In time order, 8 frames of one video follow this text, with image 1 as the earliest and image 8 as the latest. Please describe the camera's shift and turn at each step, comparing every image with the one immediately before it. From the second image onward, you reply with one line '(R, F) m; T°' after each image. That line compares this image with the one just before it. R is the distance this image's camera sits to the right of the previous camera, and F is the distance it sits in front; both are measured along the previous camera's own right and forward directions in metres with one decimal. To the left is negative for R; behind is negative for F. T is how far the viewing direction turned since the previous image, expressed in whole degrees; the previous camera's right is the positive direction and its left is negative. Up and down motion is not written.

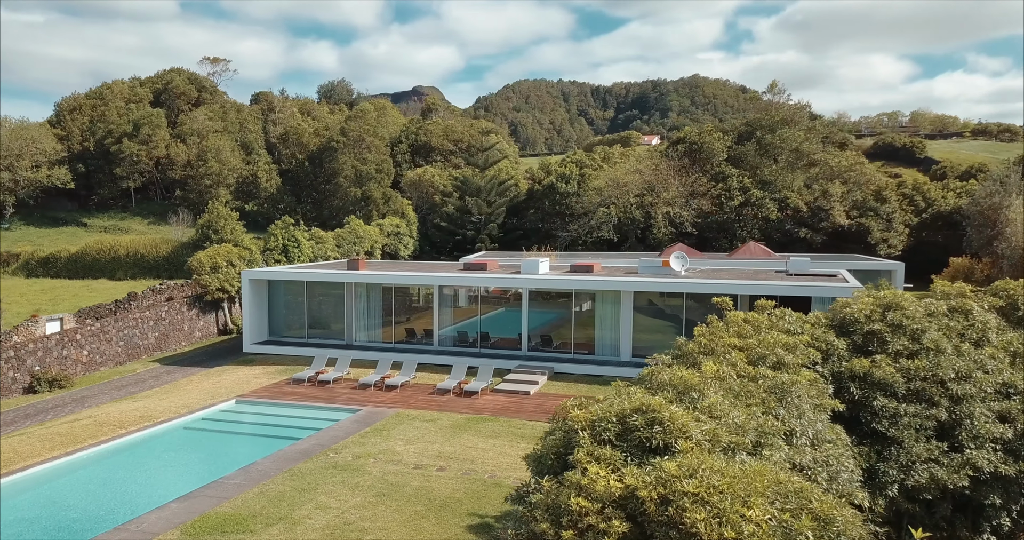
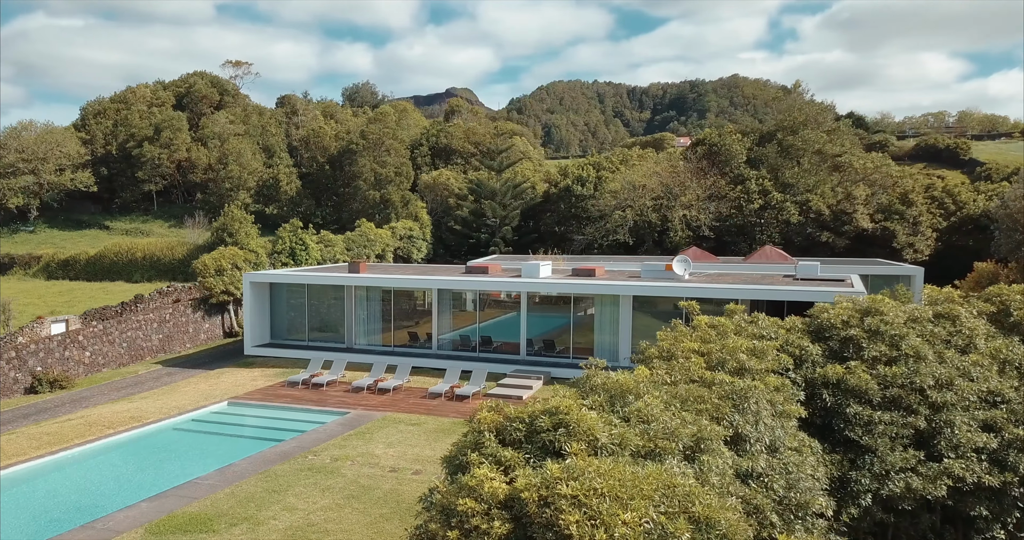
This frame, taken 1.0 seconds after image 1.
(+0.6, 0.0) m; -2°
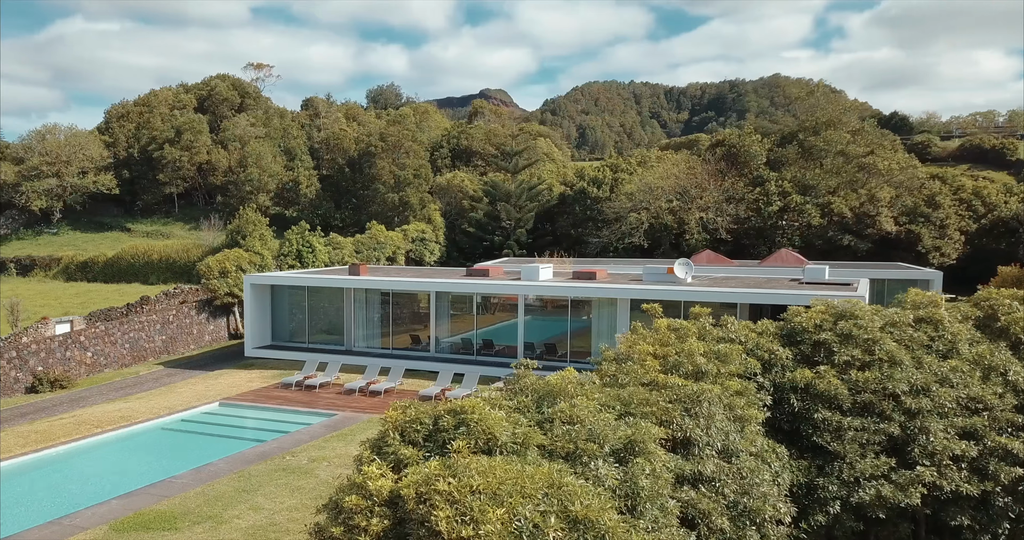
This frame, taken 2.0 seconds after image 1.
(+0.6, 0.0) m; -2°
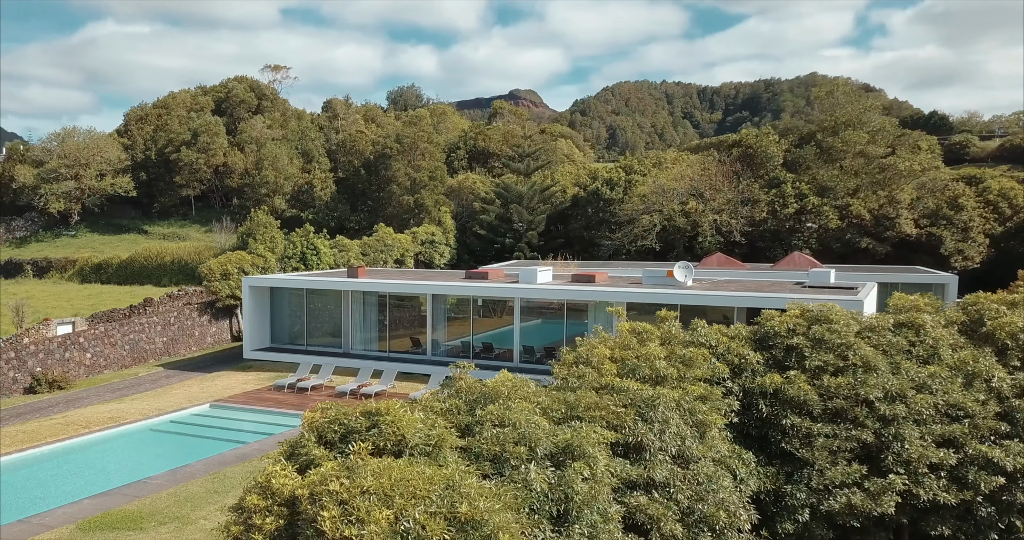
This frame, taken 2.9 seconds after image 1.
(+0.6, 0.0) m; -1°
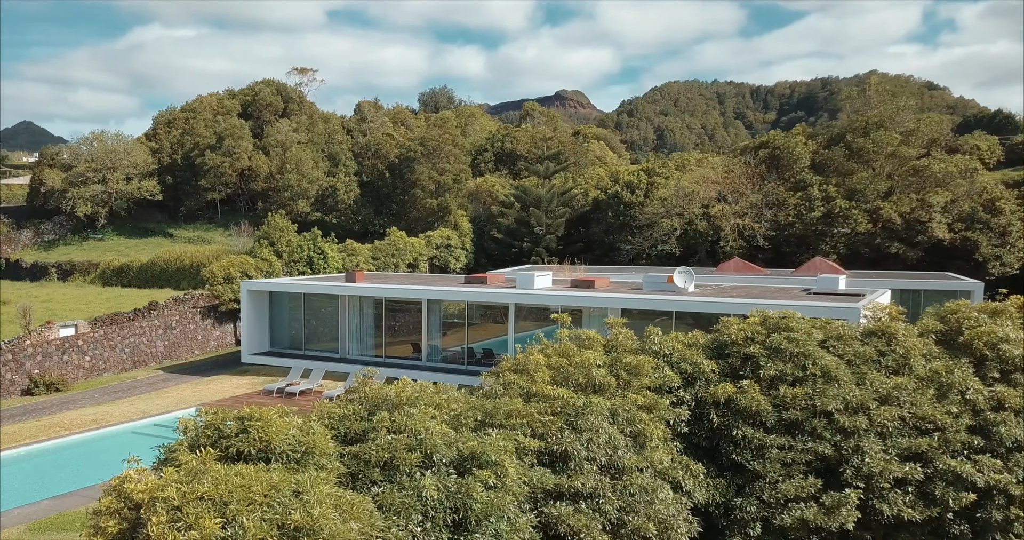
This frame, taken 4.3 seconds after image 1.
(+0.9, +0.1) m; -2°
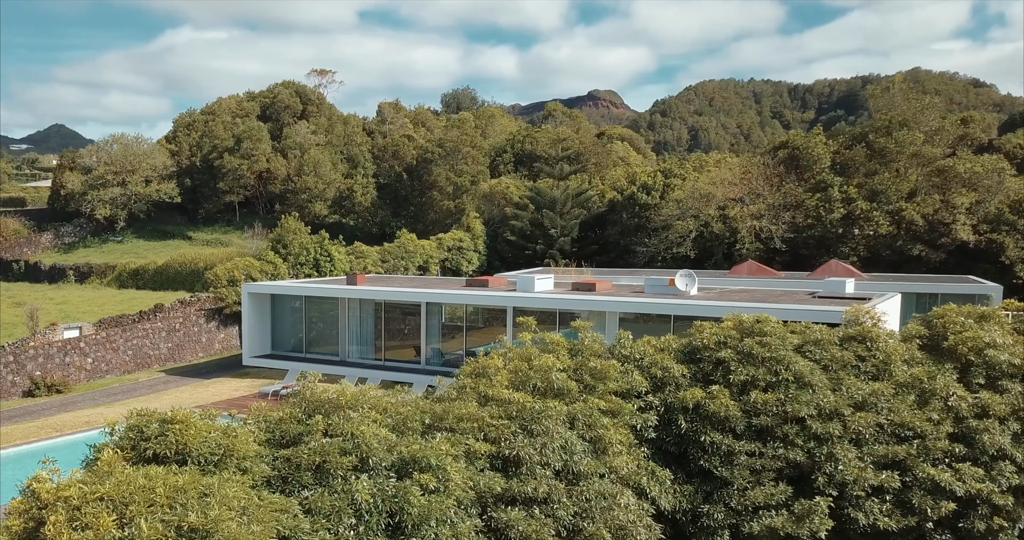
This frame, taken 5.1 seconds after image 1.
(+0.6, 0.0) m; -2°
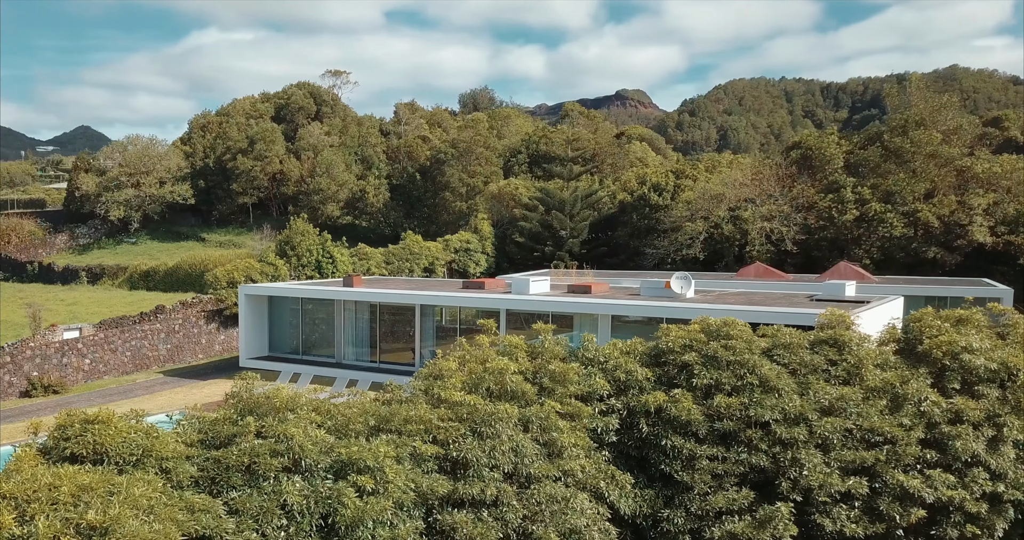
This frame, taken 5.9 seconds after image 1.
(+0.6, 0.0) m; -1°
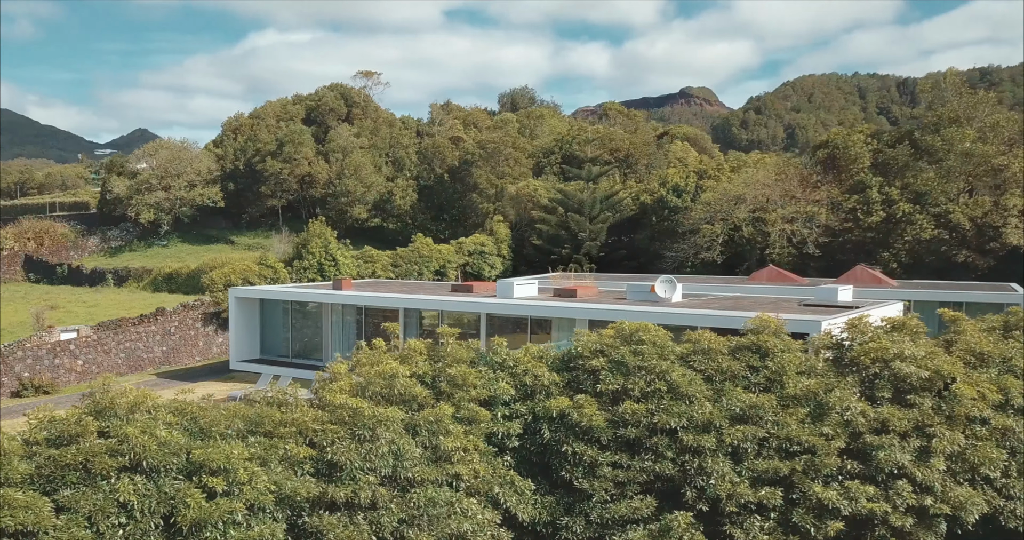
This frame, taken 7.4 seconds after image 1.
(+1.4, 0.0) m; -3°
